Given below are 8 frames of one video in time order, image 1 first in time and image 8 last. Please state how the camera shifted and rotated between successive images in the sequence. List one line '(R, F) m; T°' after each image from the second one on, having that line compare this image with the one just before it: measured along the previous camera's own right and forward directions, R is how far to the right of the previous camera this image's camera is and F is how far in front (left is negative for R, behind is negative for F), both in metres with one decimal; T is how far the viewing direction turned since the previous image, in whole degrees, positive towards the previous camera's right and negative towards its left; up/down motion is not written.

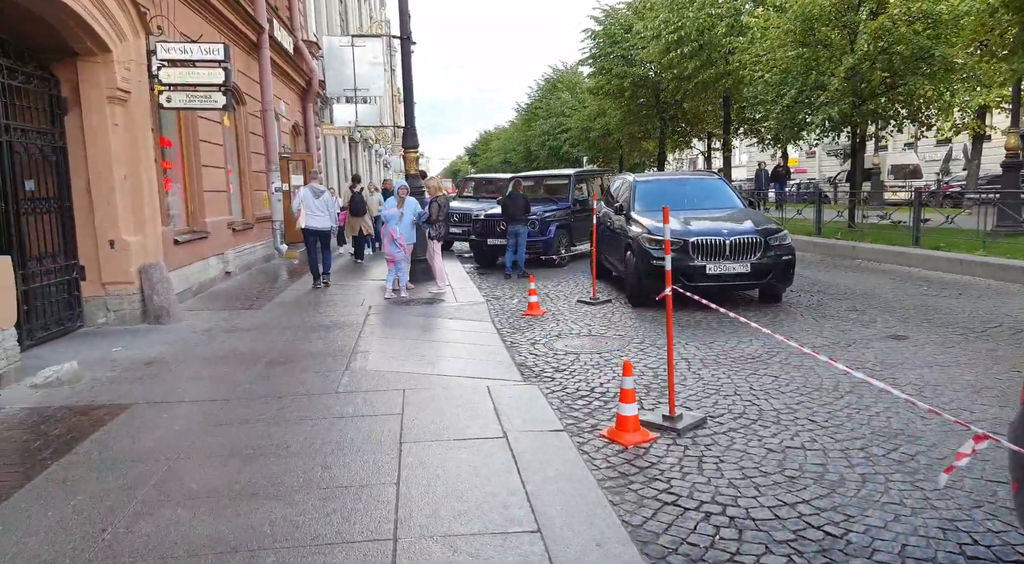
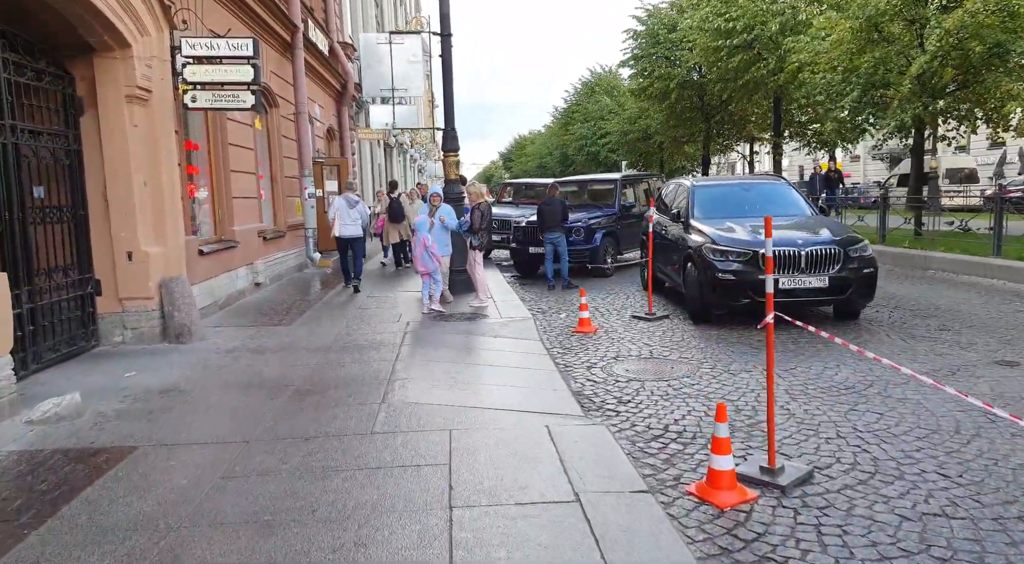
(-0.2, +0.8) m; -3°
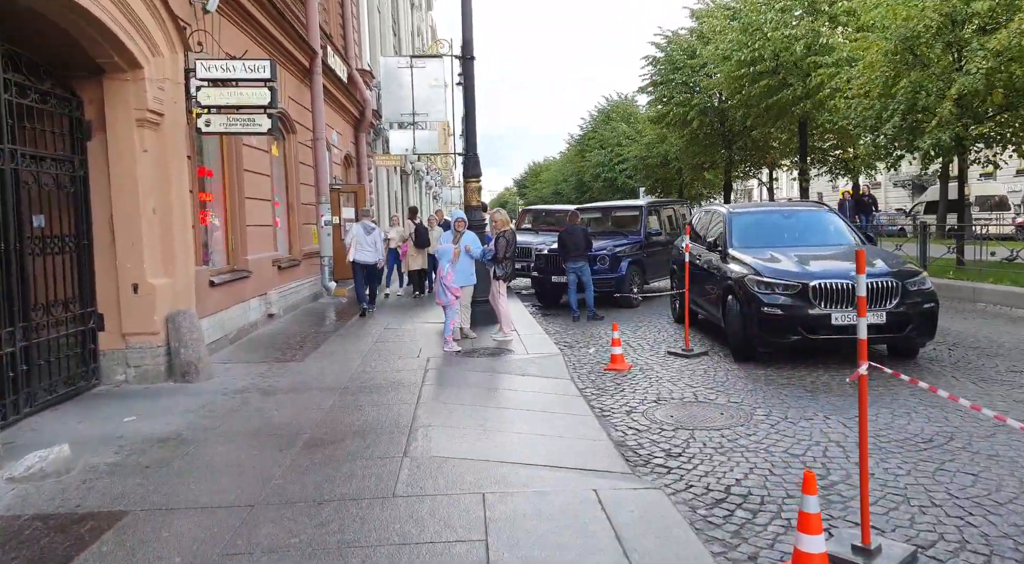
(-0.2, +0.5) m; -1°
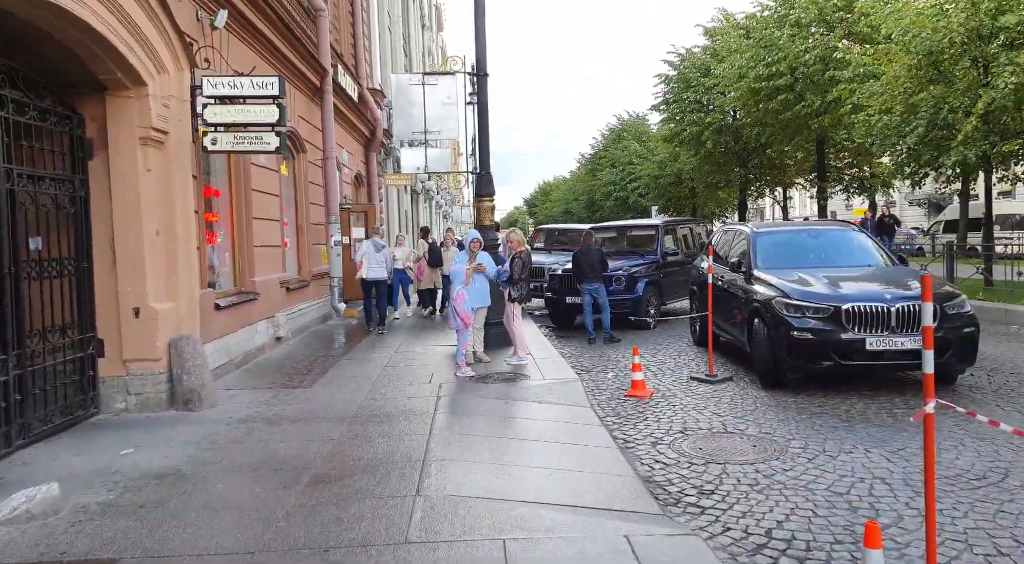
(-0.1, +0.3) m; -1°
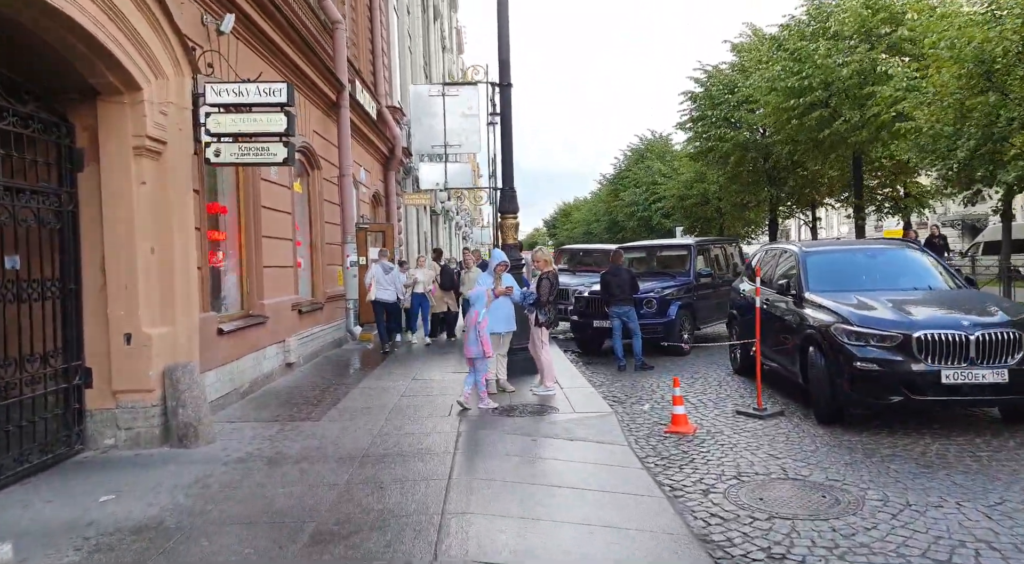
(-0.1, +0.7) m; -2°
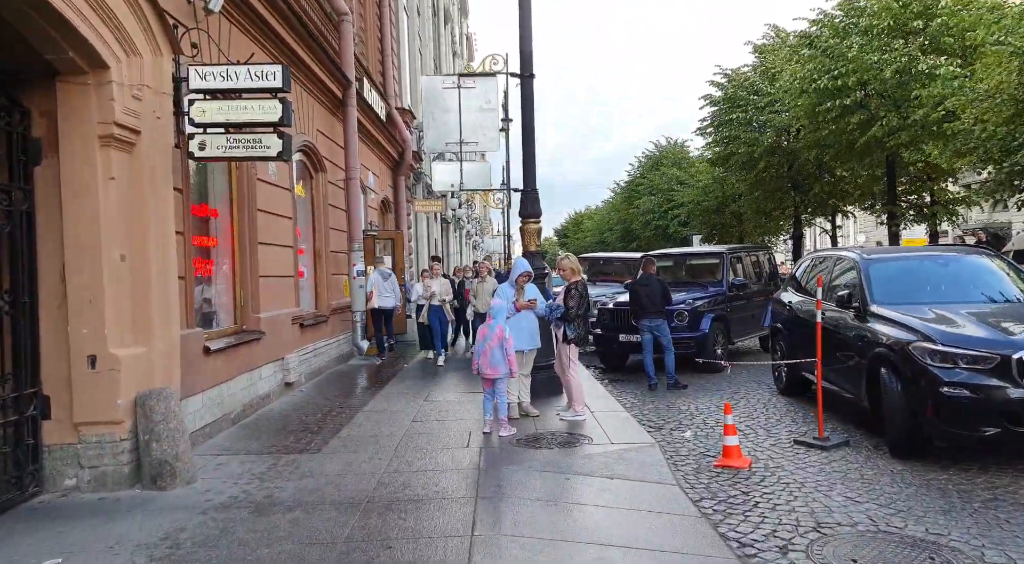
(-0.2, +0.9) m; -1°
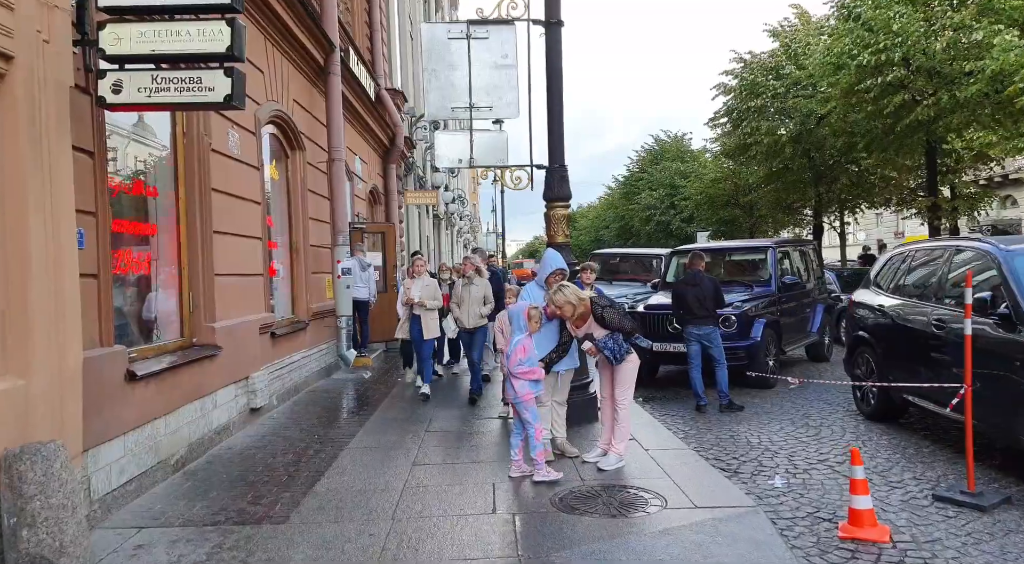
(-0.3, +1.7) m; +1°
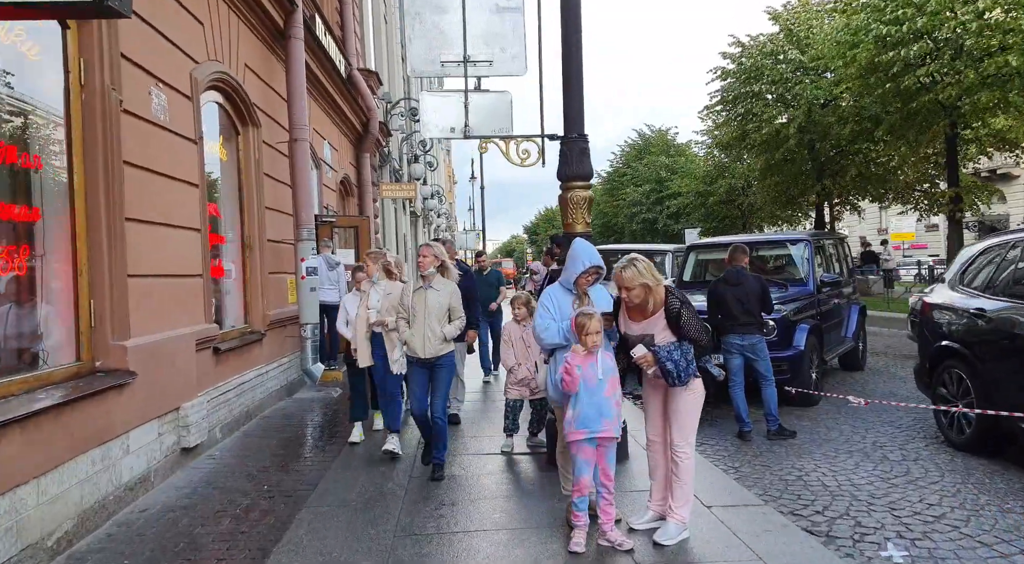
(-0.2, +1.5) m; +2°
